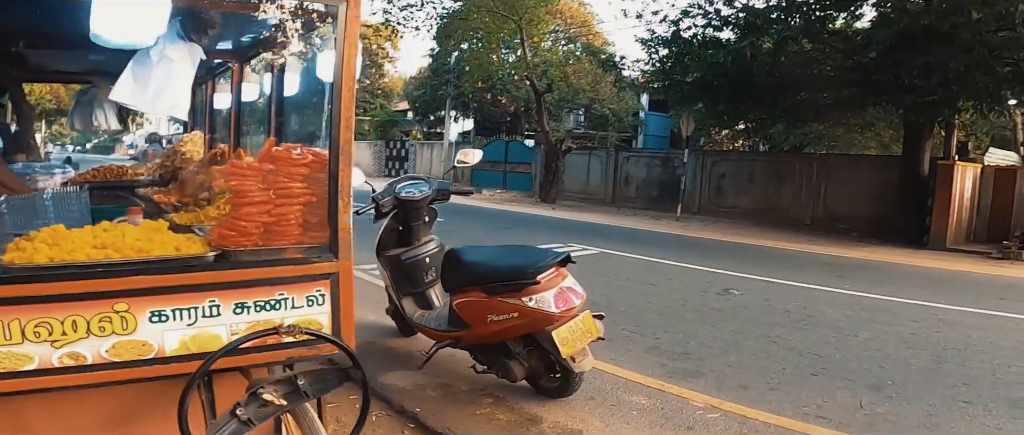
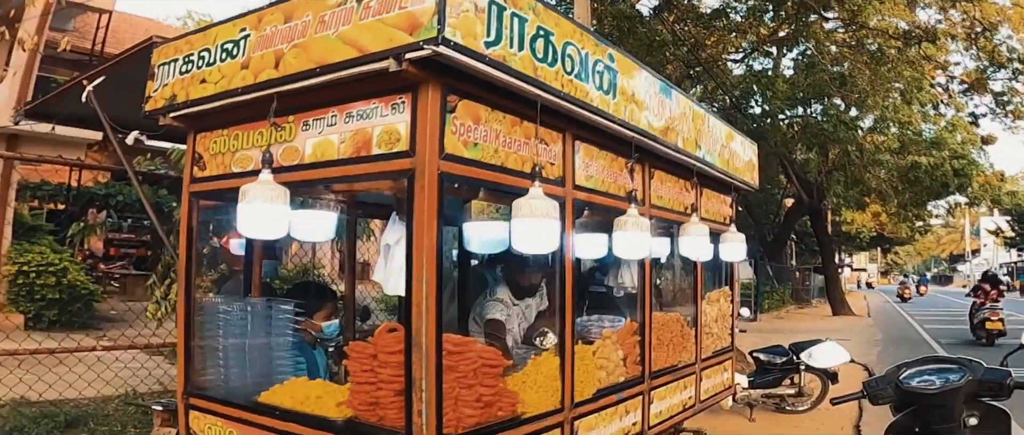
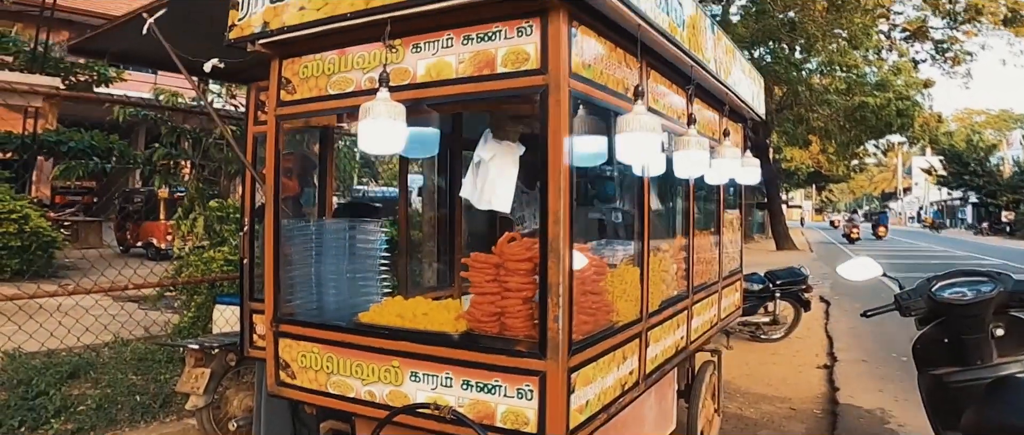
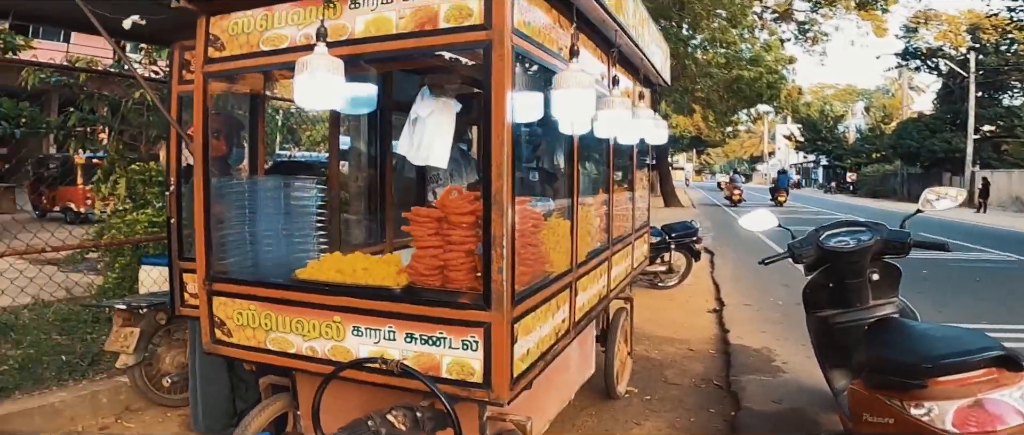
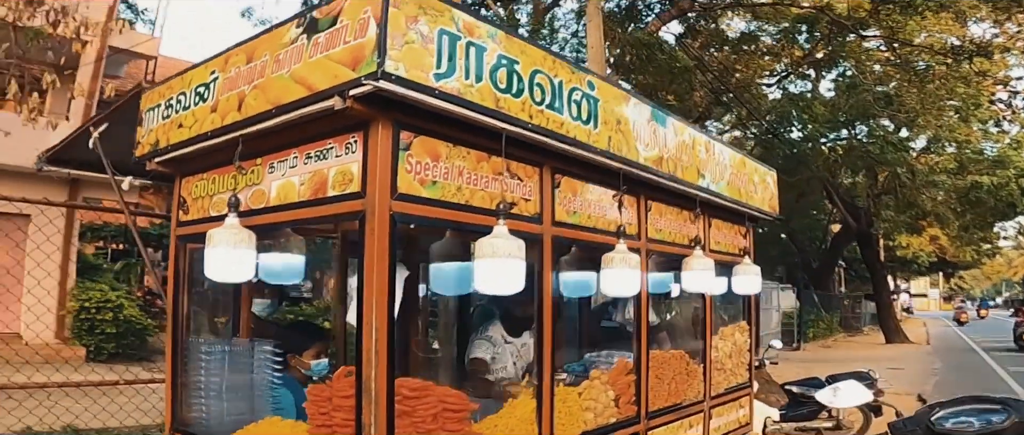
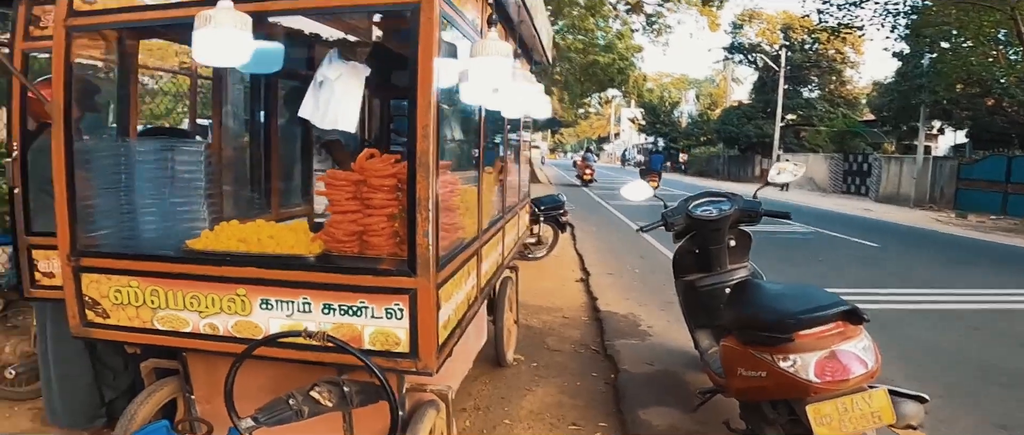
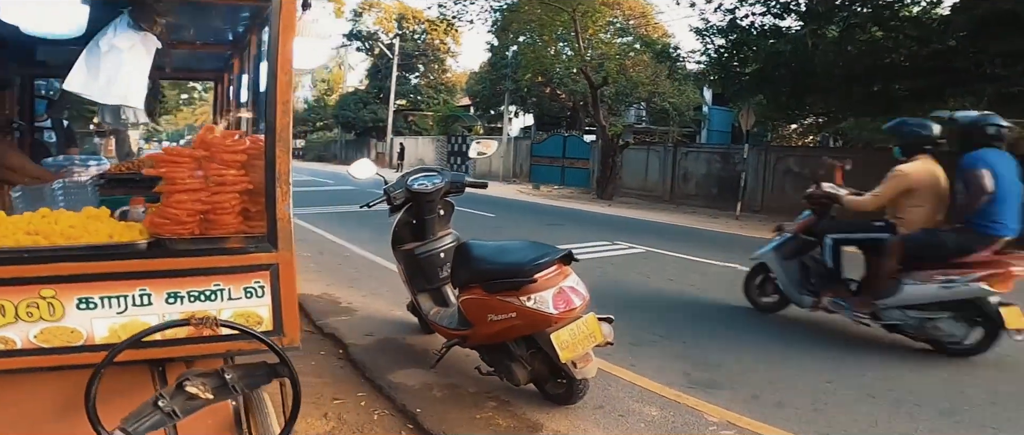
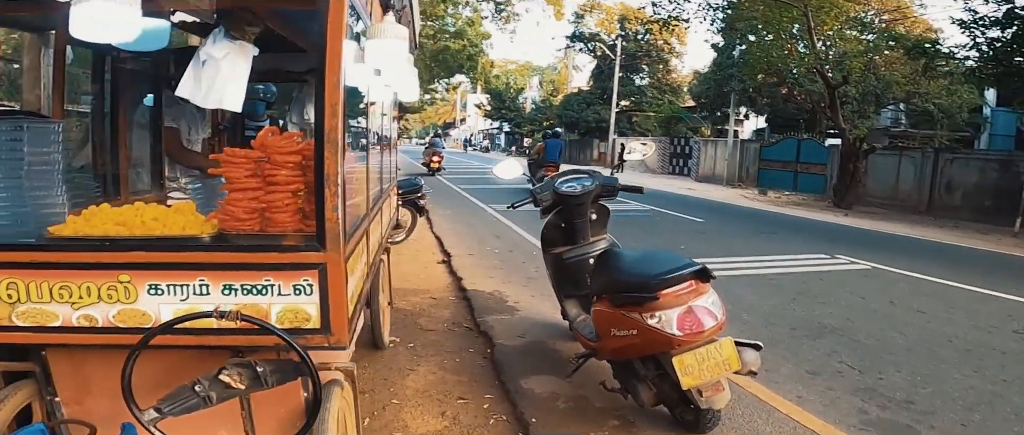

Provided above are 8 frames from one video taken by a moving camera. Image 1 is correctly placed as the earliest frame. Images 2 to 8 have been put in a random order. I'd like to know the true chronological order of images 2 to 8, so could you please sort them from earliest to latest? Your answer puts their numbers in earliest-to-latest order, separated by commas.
7, 8, 6, 4, 3, 2, 5
